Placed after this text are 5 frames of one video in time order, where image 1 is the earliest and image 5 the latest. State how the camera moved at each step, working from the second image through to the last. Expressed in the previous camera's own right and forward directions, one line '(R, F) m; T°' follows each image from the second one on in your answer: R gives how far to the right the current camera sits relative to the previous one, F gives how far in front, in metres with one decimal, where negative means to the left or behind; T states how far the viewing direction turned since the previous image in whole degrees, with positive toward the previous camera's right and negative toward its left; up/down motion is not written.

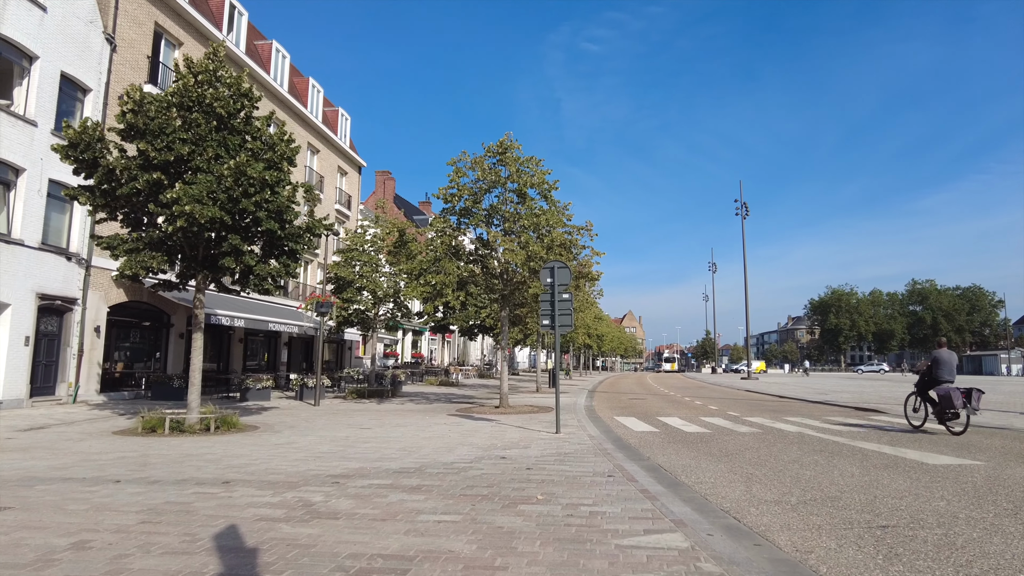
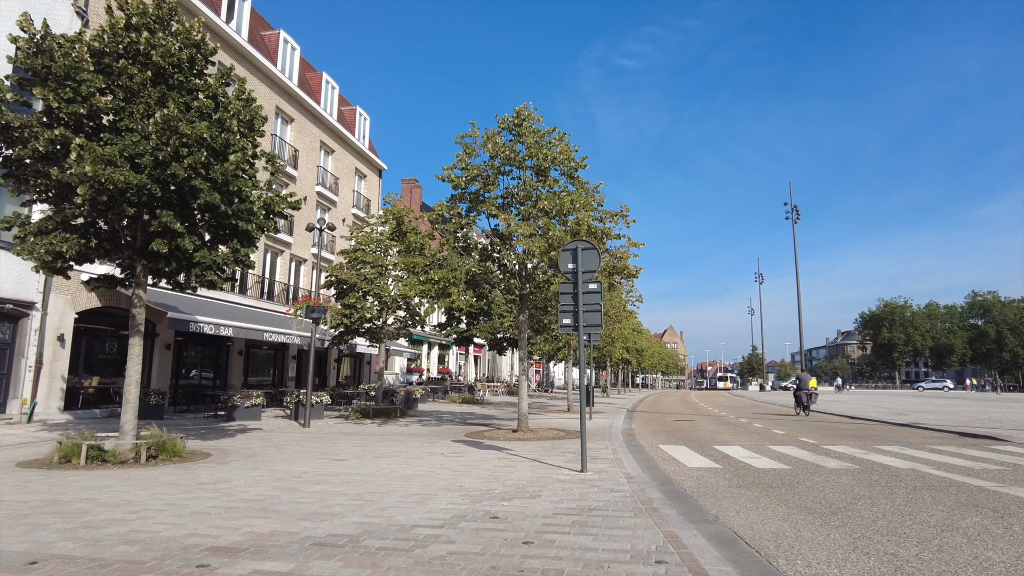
(+0.4, +2.8) m; -3°
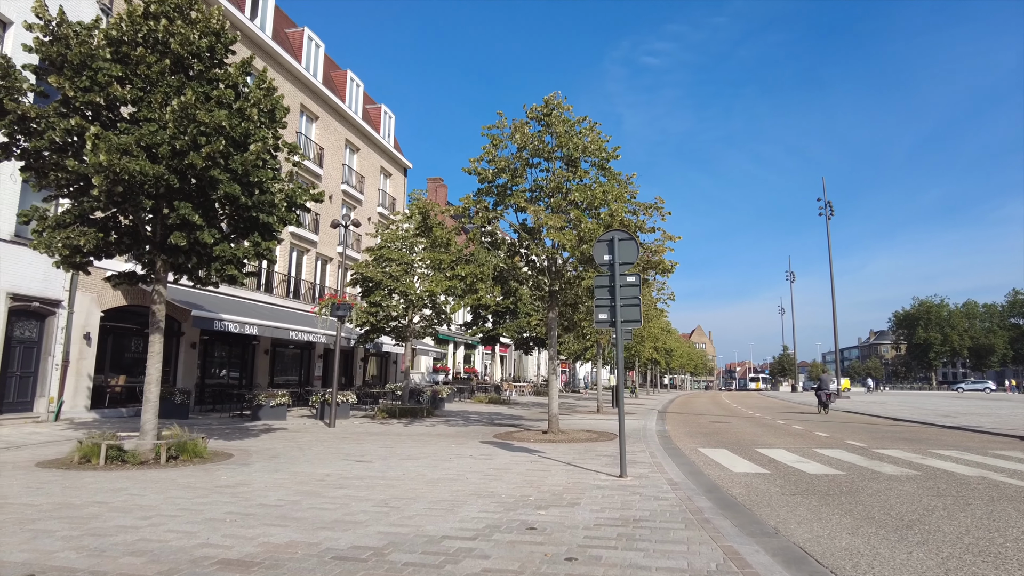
(-0.1, +0.5) m; -2°
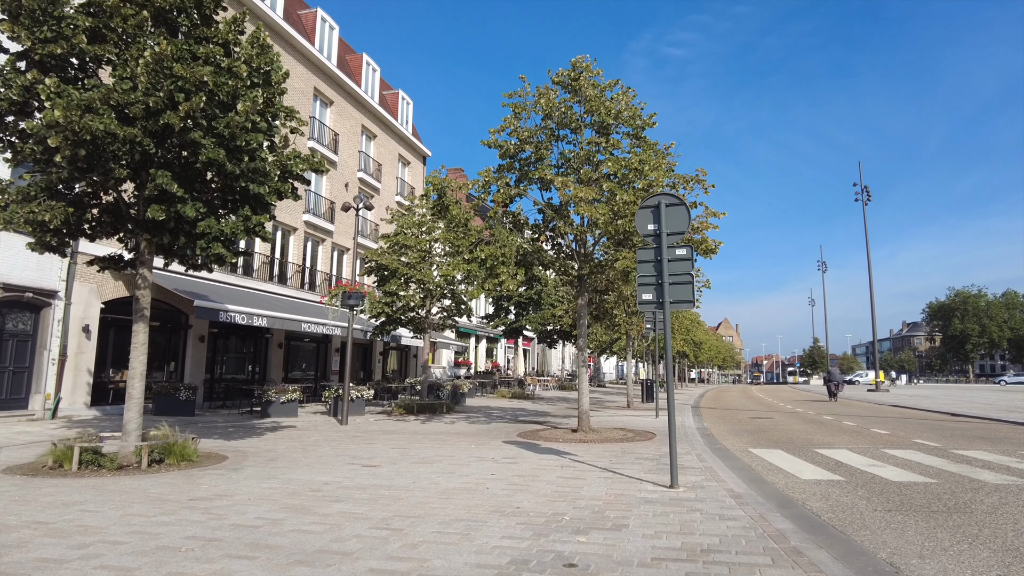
(0.0, +1.3) m; -2°
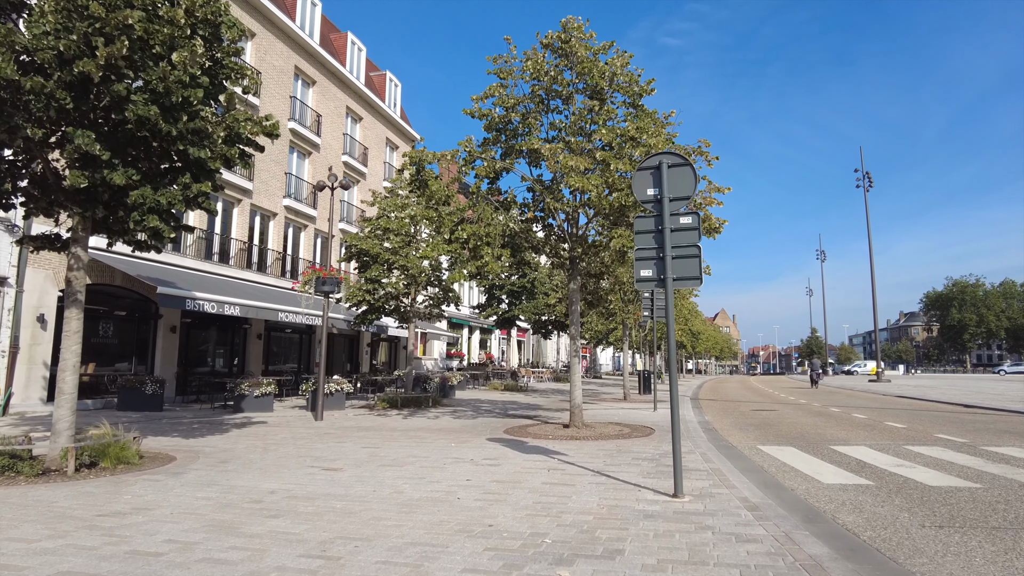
(+0.2, +1.0) m; 0°
